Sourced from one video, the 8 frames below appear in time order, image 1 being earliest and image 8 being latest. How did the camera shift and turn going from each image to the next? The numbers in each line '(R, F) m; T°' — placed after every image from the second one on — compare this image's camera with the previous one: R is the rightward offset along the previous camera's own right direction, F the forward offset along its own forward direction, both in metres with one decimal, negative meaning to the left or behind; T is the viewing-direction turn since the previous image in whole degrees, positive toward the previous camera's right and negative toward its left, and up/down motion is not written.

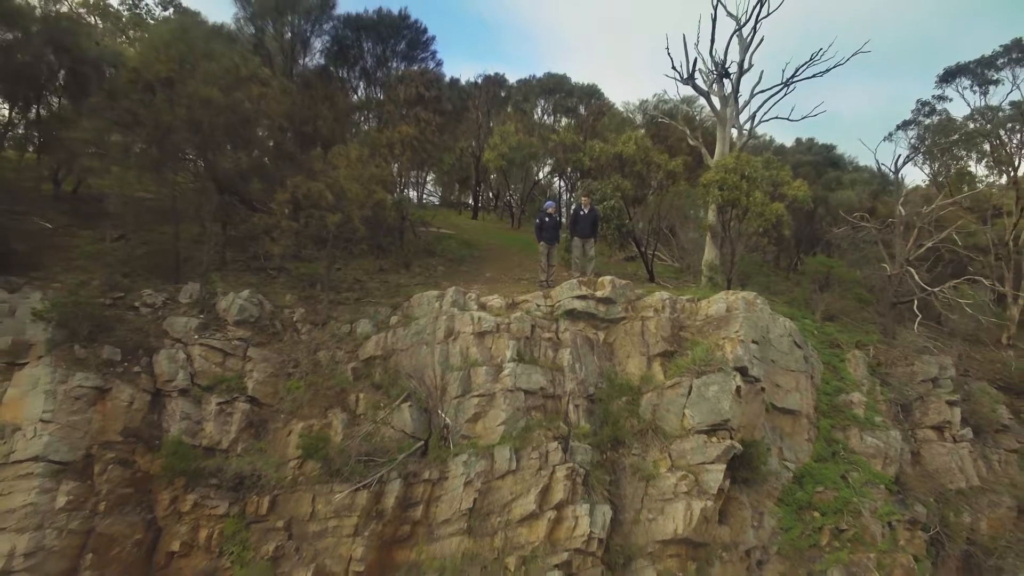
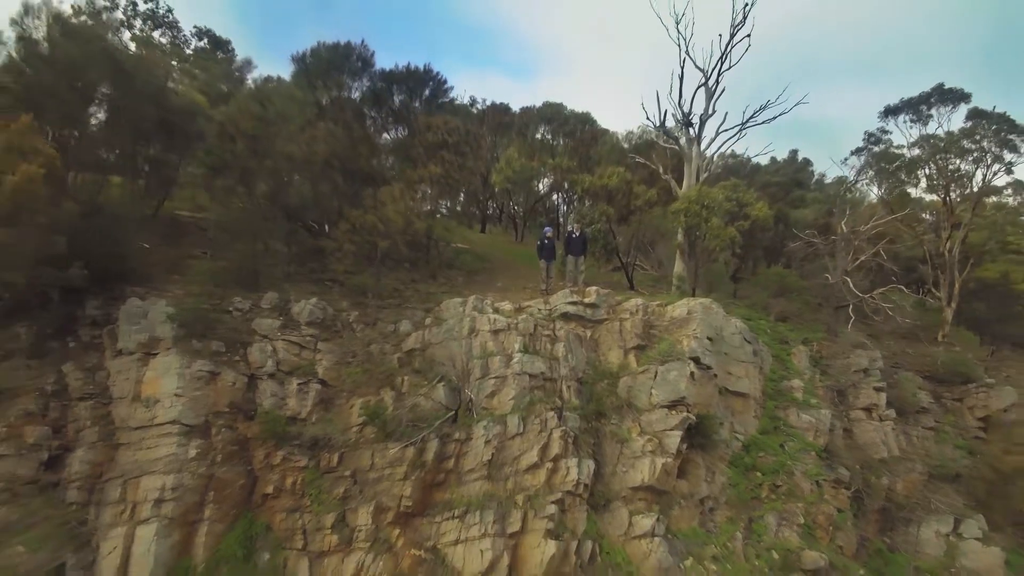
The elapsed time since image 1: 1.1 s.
(-0.1, -2.2) m; 0°
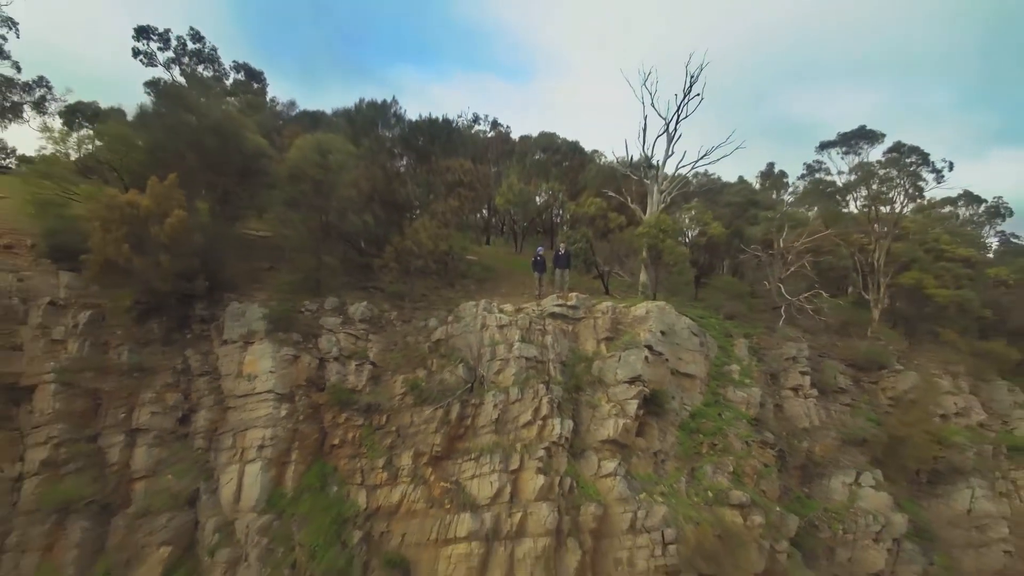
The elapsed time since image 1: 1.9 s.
(0.0, -3.2) m; 0°
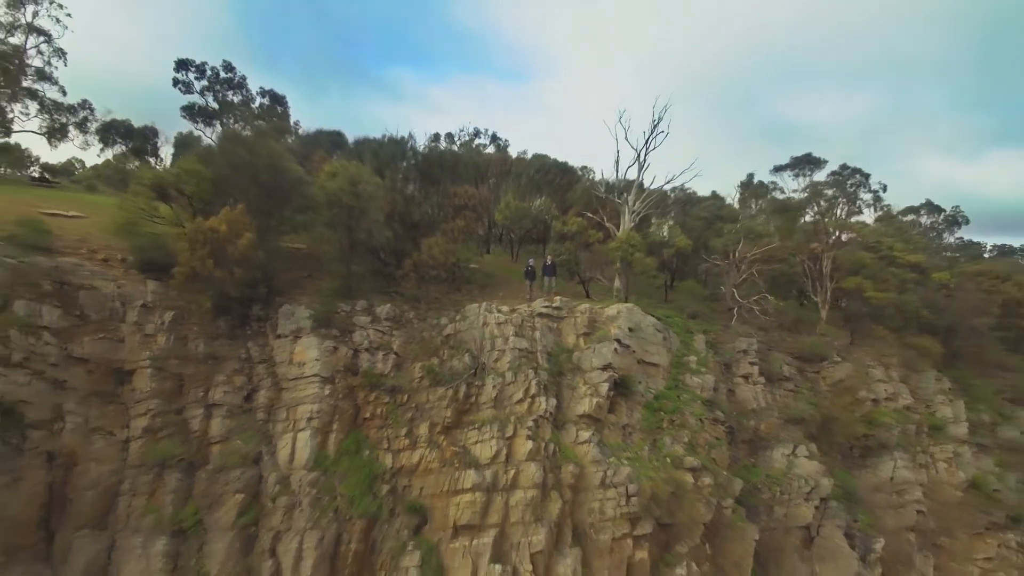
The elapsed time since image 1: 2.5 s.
(+0.1, -3.0) m; 0°
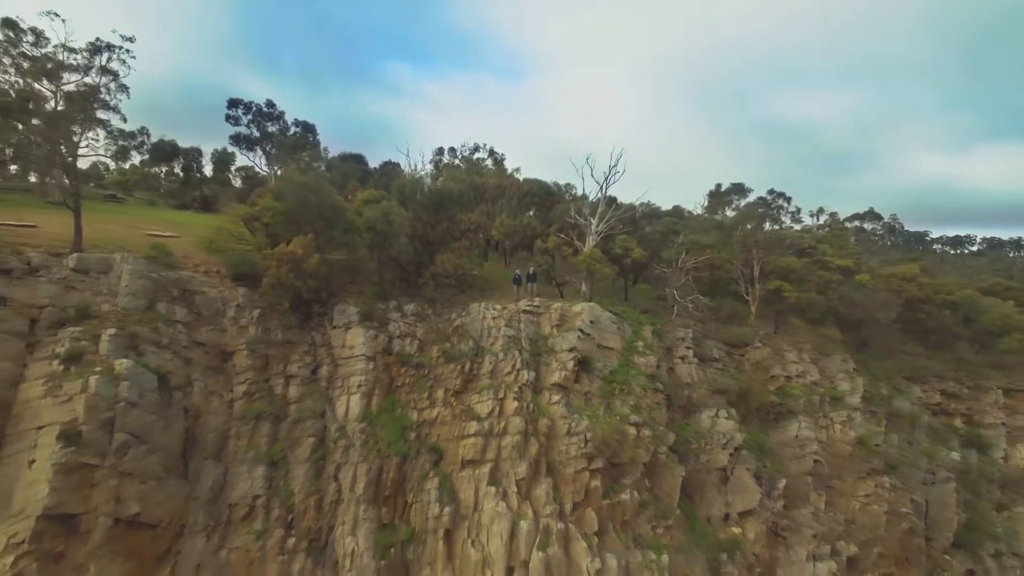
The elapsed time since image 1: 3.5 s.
(+0.3, -5.6) m; 0°
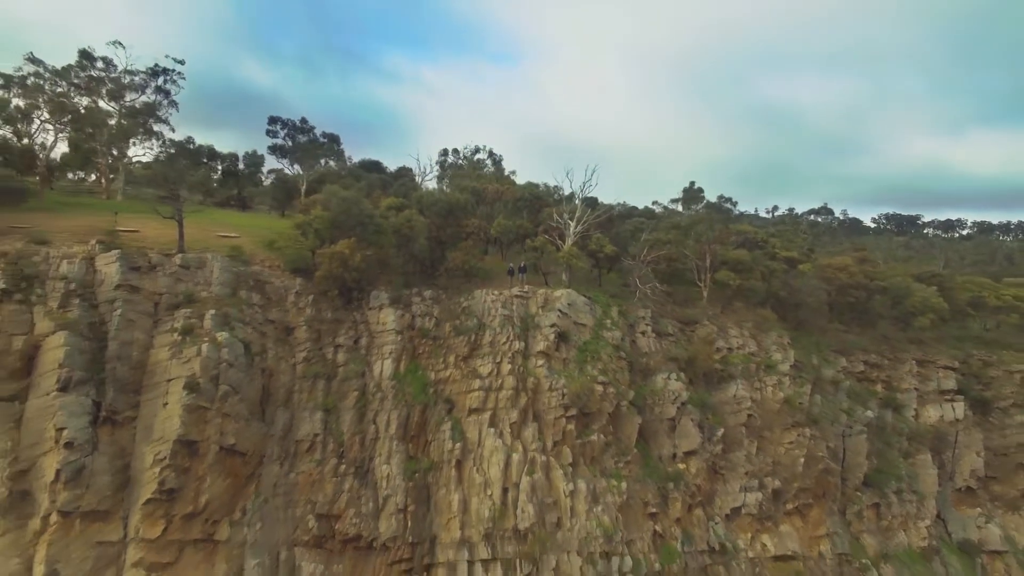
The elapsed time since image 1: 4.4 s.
(+0.2, -6.0) m; 0°
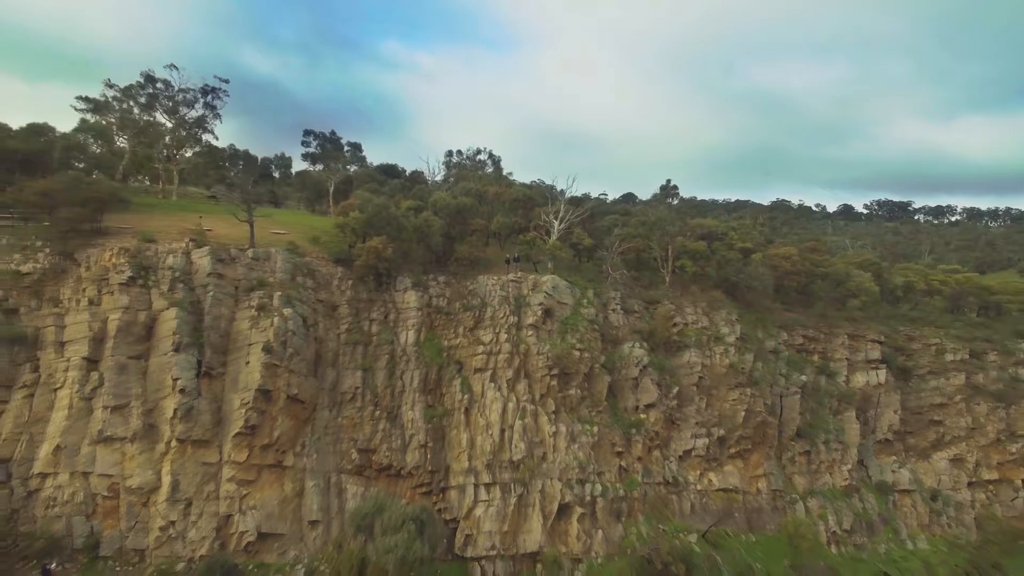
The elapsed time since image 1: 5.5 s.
(+0.2, -7.0) m; 0°
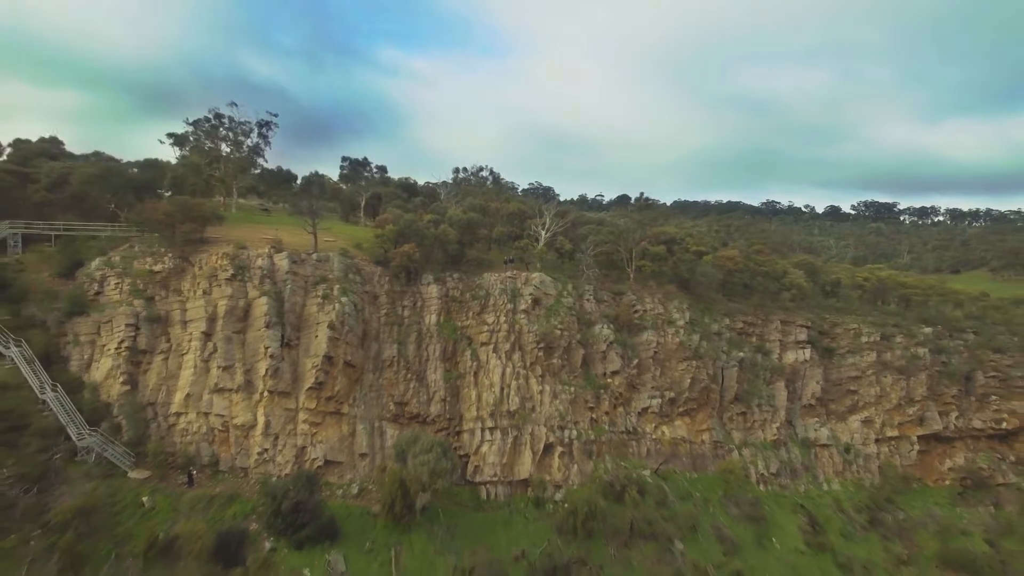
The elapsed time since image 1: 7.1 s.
(+0.1, -10.5) m; 0°
